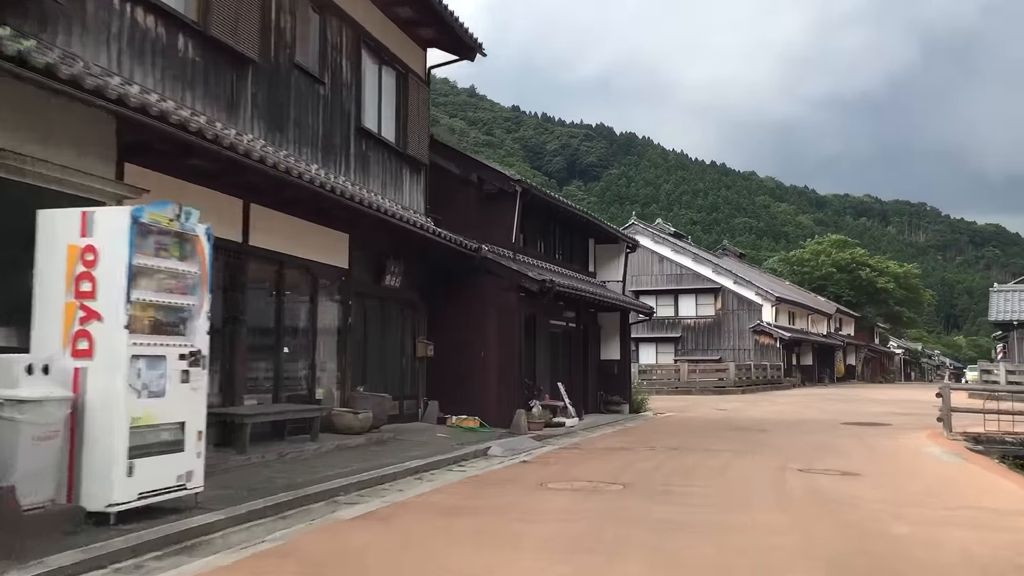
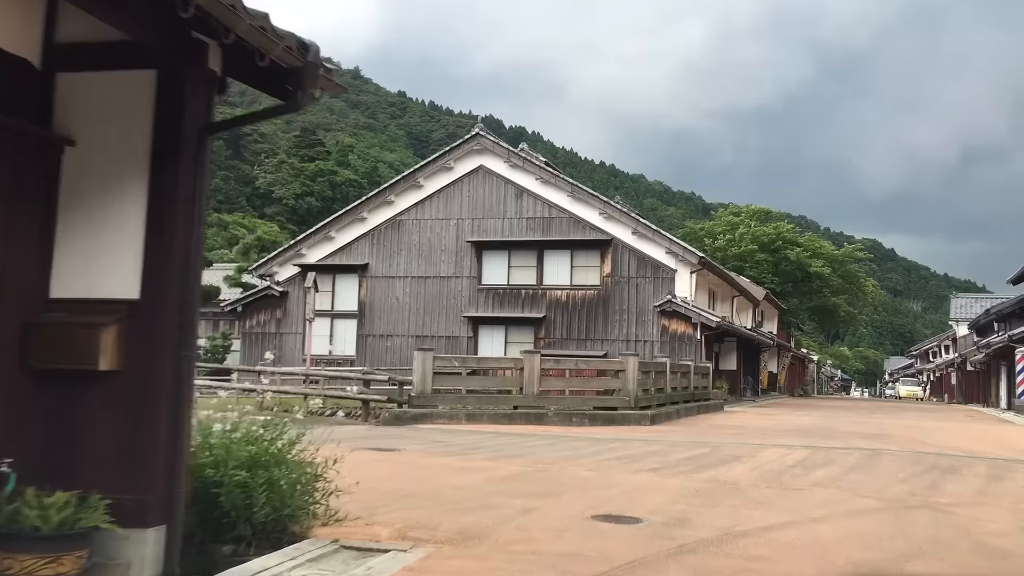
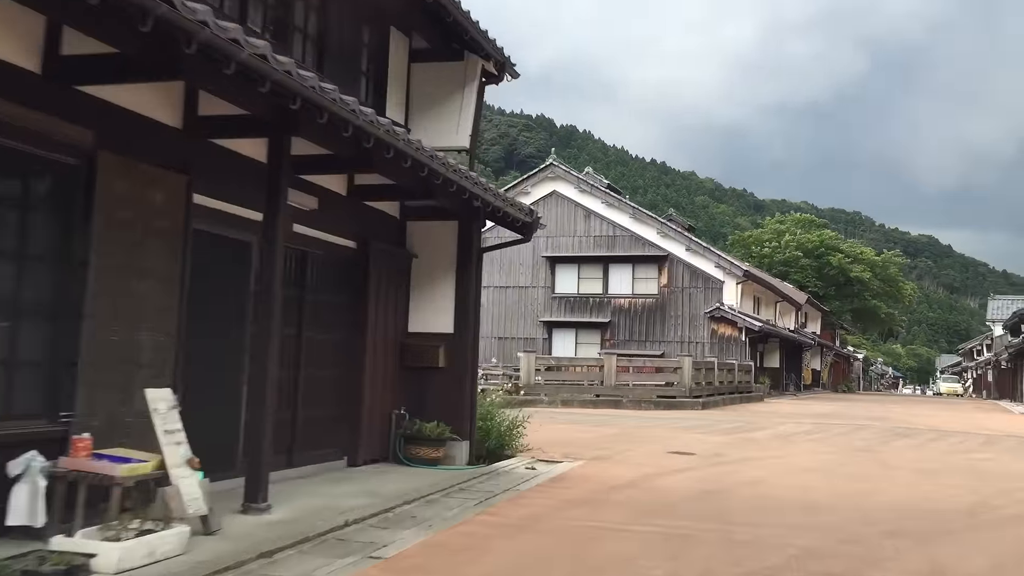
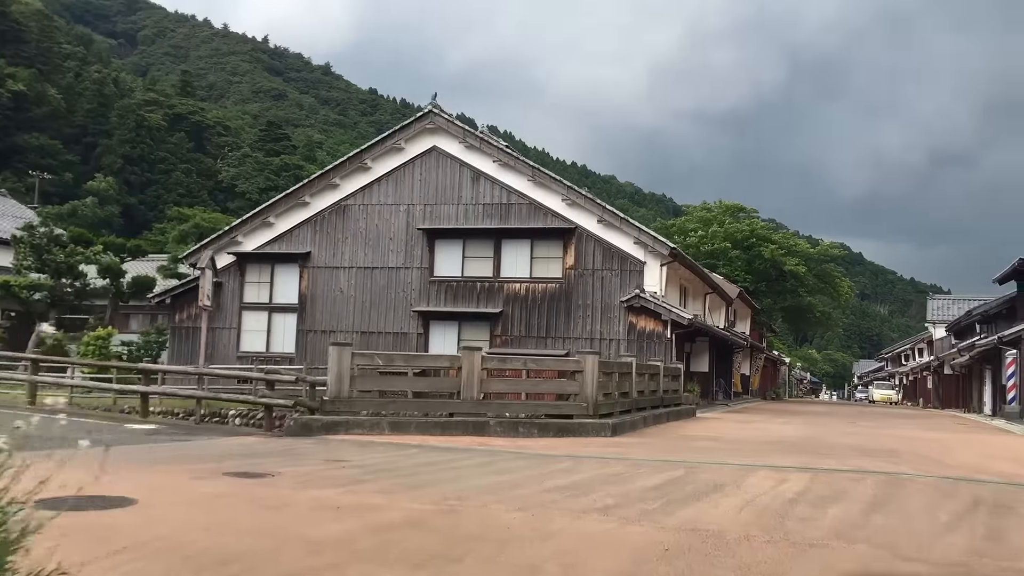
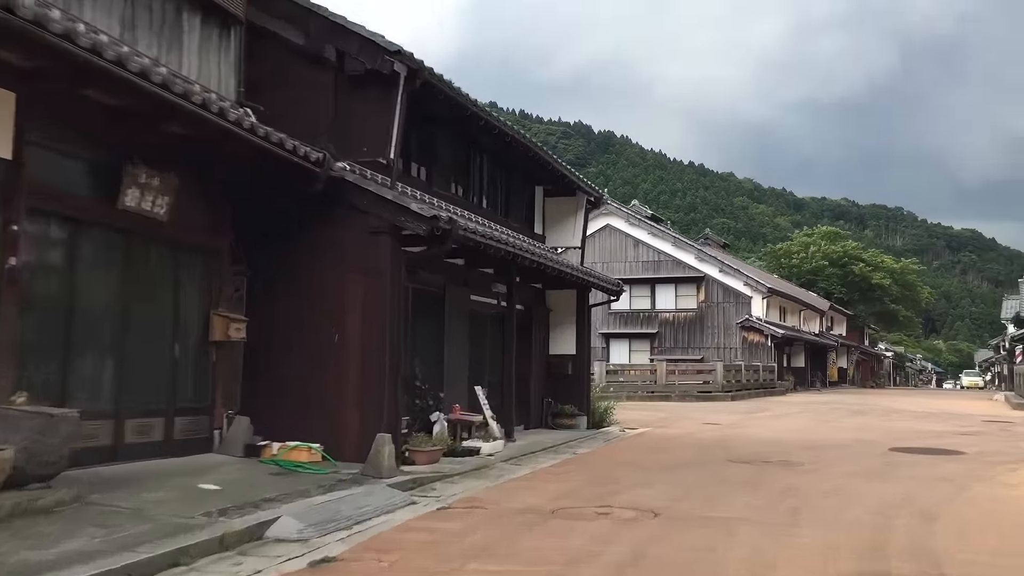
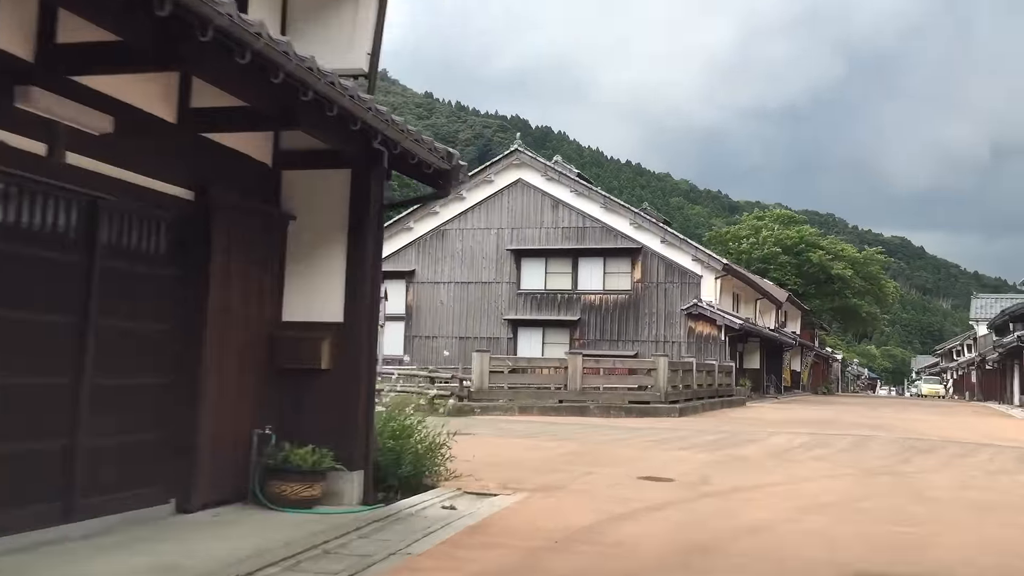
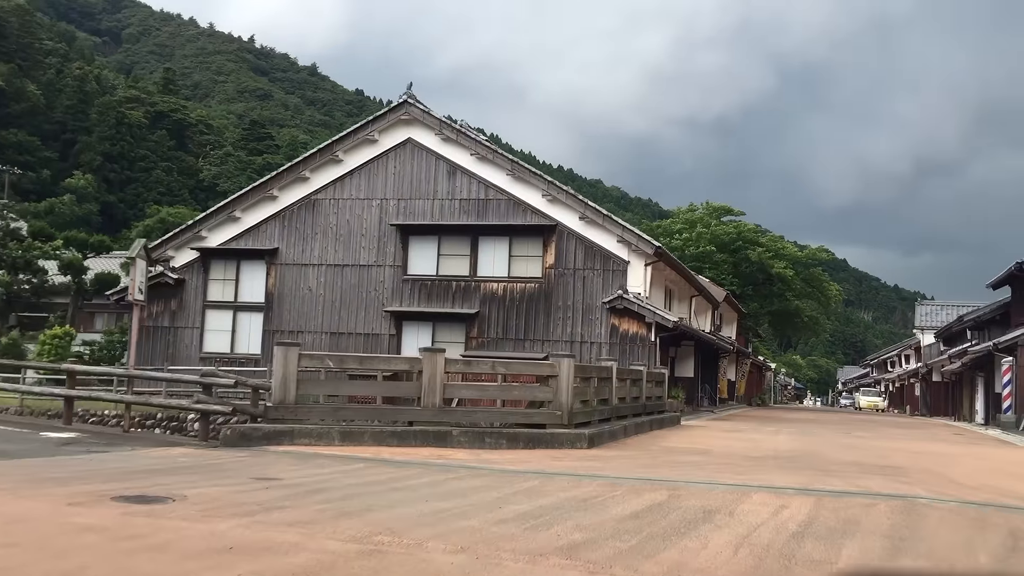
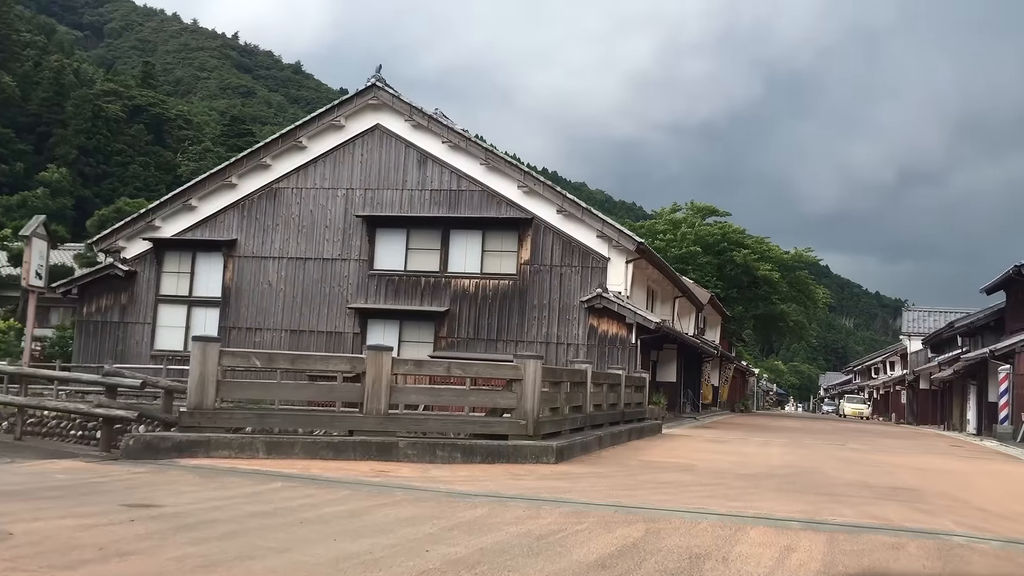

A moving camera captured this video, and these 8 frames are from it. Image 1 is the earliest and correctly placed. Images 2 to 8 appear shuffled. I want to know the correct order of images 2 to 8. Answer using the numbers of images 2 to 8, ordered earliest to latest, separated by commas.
5, 3, 6, 2, 4, 7, 8
